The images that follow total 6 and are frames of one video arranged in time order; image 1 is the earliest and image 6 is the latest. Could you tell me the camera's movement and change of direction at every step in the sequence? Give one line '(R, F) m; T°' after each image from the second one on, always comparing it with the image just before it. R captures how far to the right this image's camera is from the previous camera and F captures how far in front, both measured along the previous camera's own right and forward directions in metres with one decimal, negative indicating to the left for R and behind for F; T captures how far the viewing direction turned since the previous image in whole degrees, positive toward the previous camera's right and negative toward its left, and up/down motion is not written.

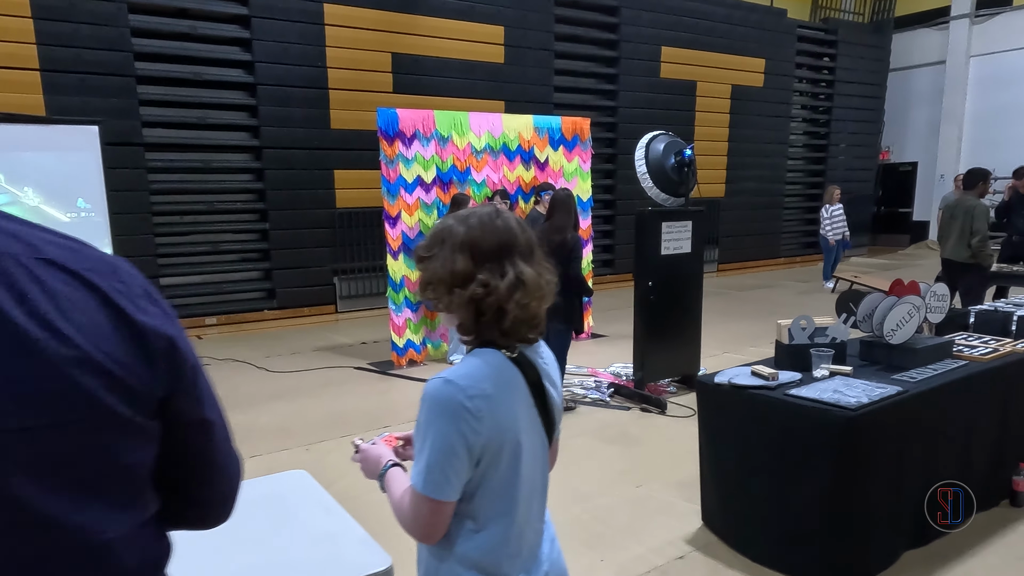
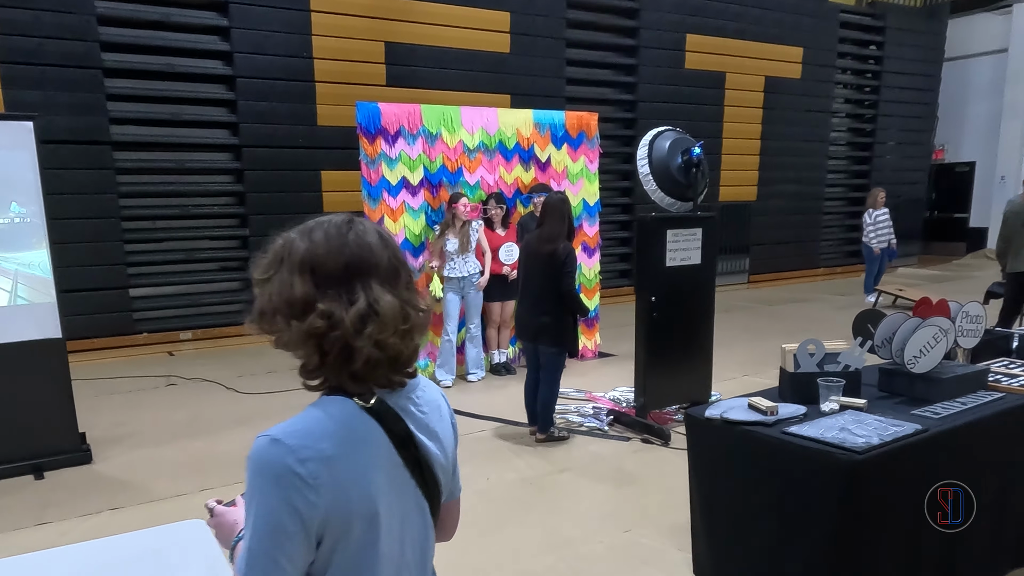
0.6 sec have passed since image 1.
(+0.4, +0.4) m; -5°
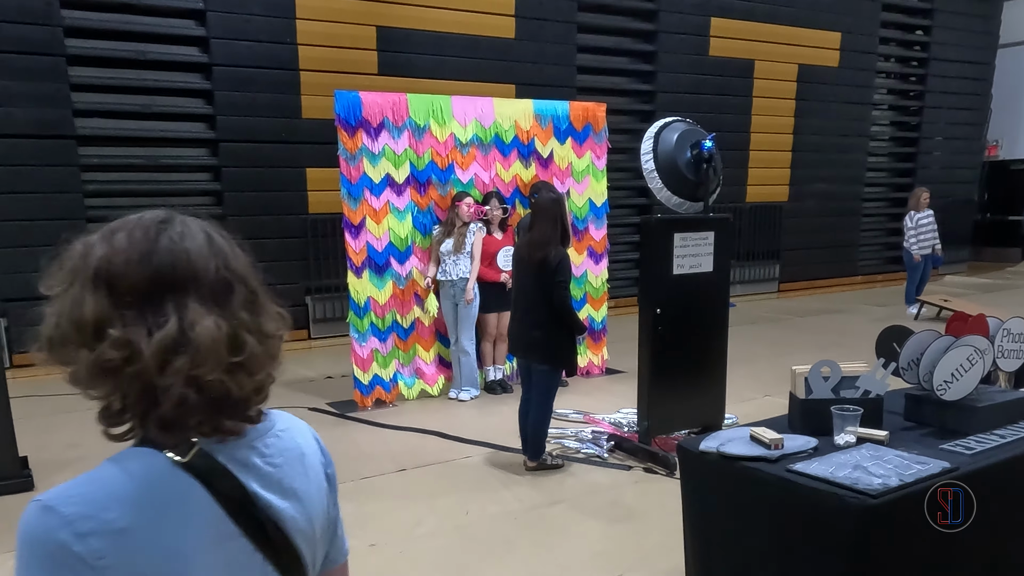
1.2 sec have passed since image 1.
(+0.3, +0.4) m; -4°
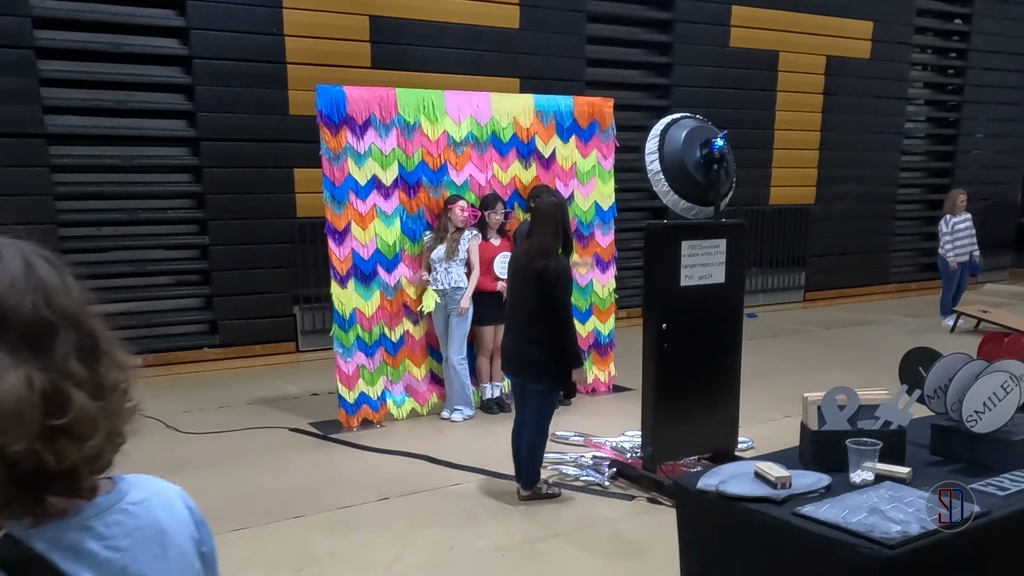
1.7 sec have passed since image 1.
(+0.2, +0.3) m; -2°
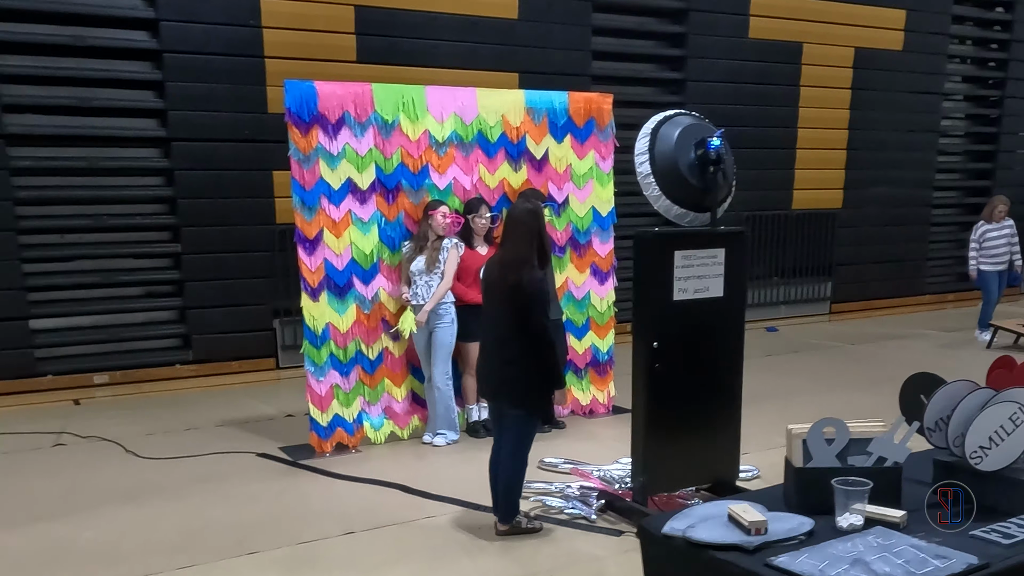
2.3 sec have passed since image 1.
(+0.2, +0.3) m; -3°
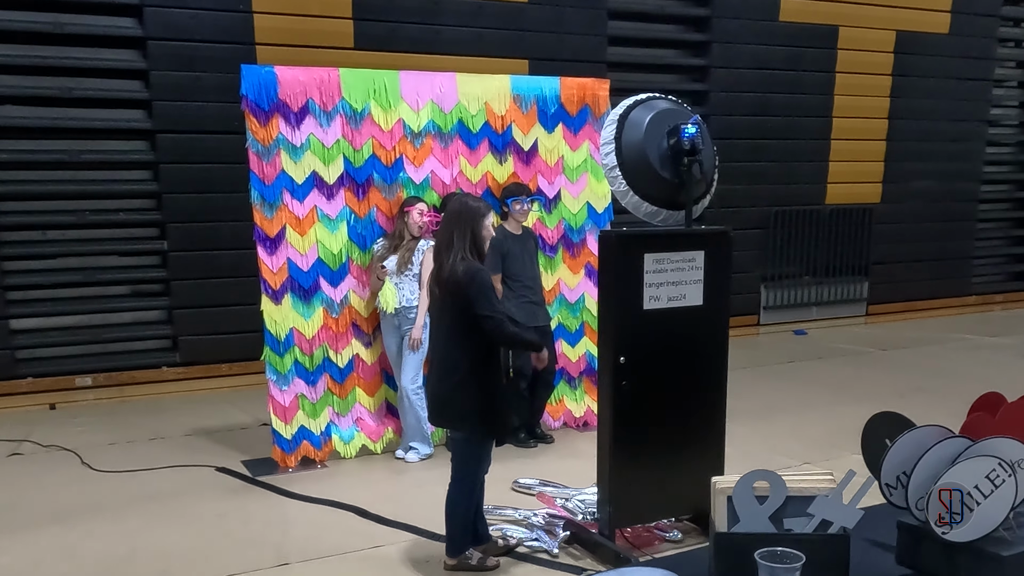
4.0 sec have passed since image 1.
(+0.3, +0.3) m; -4°
